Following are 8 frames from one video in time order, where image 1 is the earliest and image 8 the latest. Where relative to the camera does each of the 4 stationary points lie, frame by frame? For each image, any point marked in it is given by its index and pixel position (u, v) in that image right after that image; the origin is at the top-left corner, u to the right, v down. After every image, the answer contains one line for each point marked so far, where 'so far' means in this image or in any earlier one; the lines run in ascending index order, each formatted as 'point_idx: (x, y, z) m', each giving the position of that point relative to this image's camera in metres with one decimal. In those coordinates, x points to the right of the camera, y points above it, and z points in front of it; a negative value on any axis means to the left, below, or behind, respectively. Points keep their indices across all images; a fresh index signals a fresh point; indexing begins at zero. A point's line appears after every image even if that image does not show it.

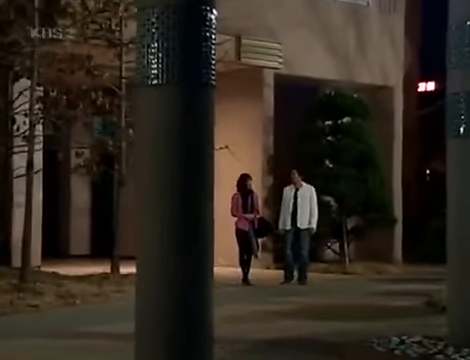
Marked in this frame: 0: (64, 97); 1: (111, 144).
0: (-2.8, +1.3, +18.8) m
1: (-2.1, +0.6, +19.2) m
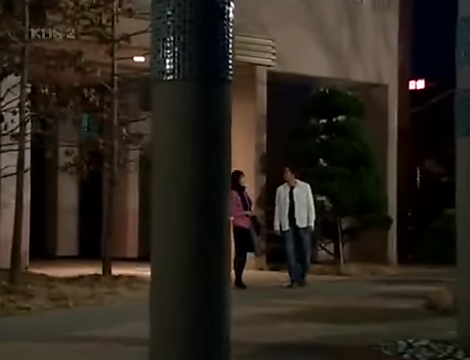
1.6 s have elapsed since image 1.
0: (-2.9, +1.3, +18.3) m
1: (-2.2, +0.6, +18.7) m
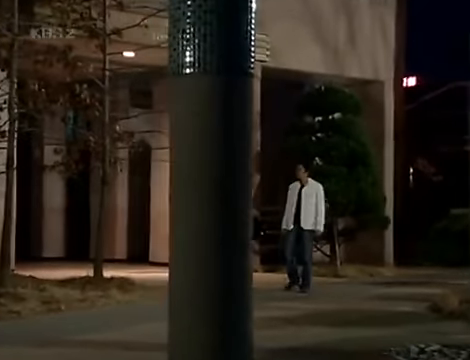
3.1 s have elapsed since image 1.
0: (-2.9, +1.4, +17.7) m
1: (-2.2, +0.6, +18.1) m
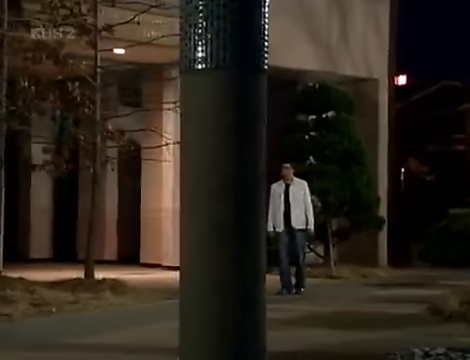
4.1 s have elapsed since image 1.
0: (-3.0, +1.4, +17.3) m
1: (-2.3, +0.6, +17.8) m
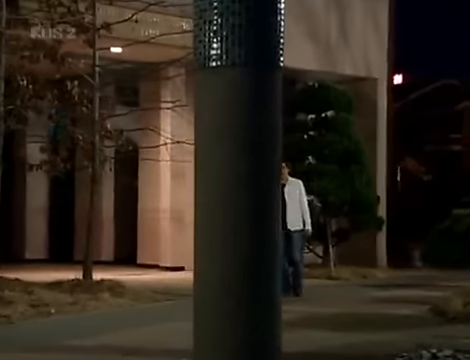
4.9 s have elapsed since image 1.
0: (-3.0, +1.4, +17.1) m
1: (-2.3, +0.6, +17.6) m
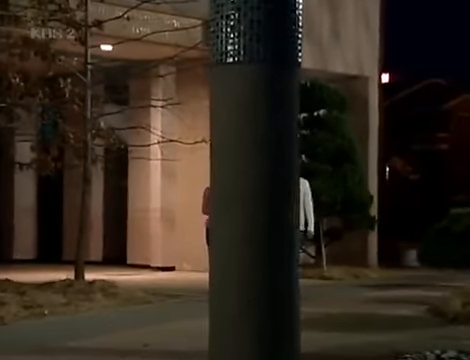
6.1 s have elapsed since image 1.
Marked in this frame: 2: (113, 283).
0: (-3.1, +1.4, +16.9) m
1: (-2.4, +0.6, +17.3) m
2: (-1.9, -1.6, +17.6) m
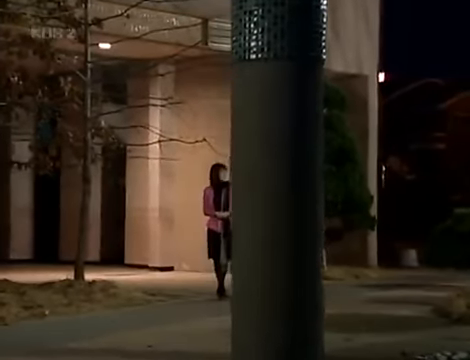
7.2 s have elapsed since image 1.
0: (-3.1, +1.4, +16.7) m
1: (-2.4, +0.6, +17.2) m
2: (-1.8, -1.5, +17.4) m
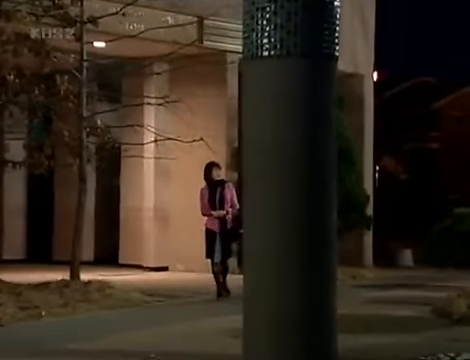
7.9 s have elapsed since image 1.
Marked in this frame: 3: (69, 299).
0: (-3.1, +1.4, +16.5) m
1: (-2.5, +0.7, +17.0) m
2: (-1.9, -1.5, +17.3) m
3: (-2.3, -1.7, +16.0) m
